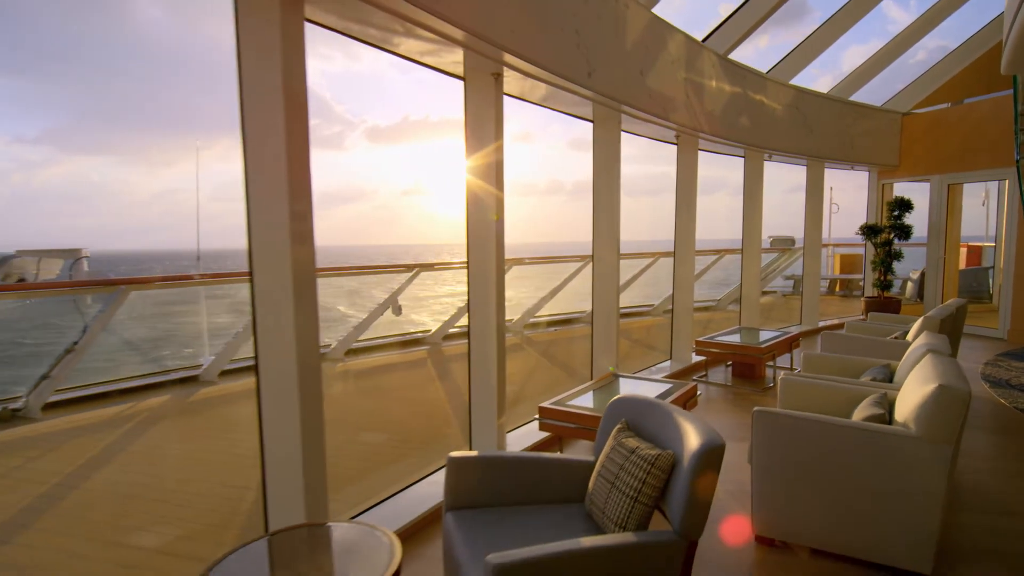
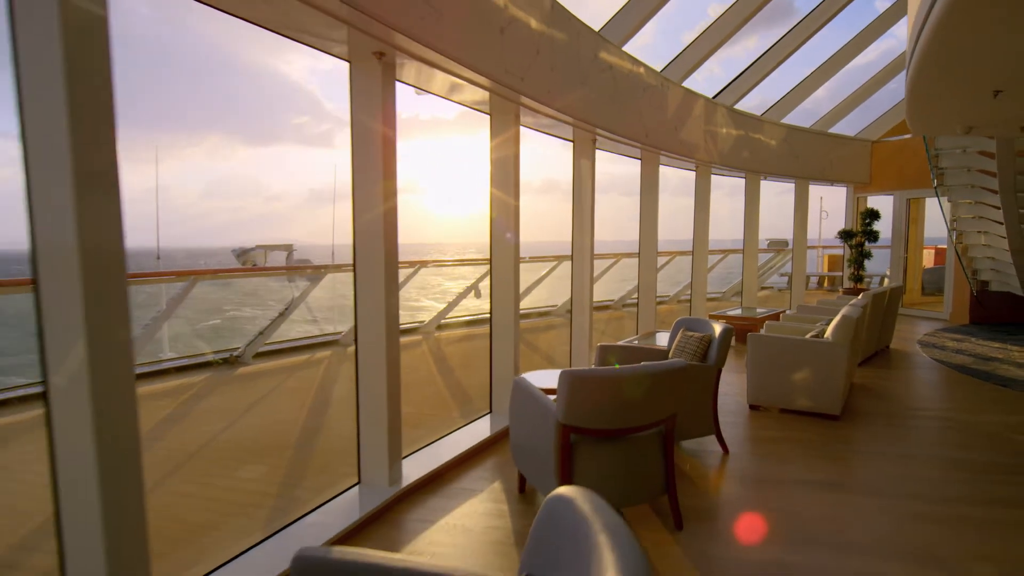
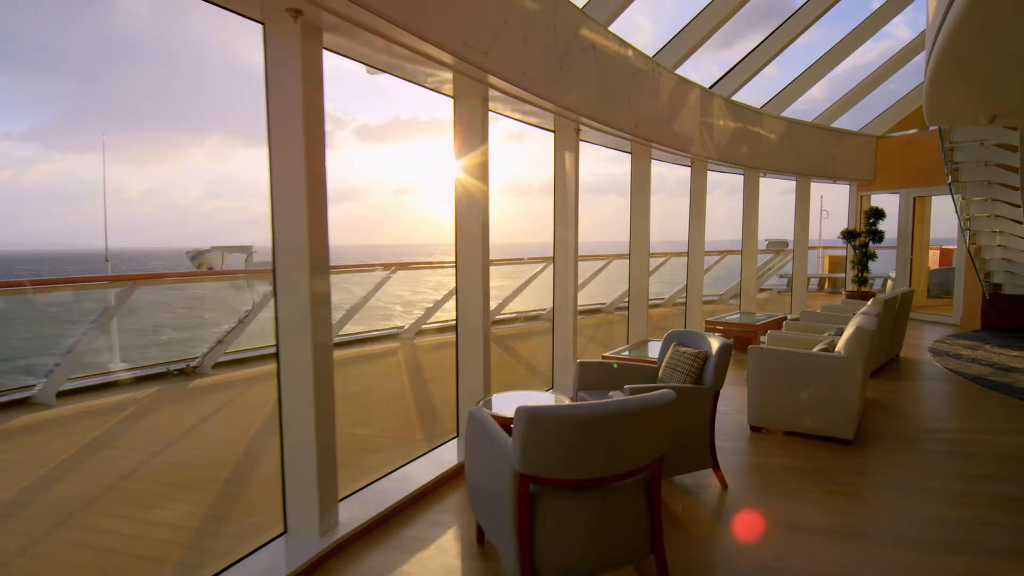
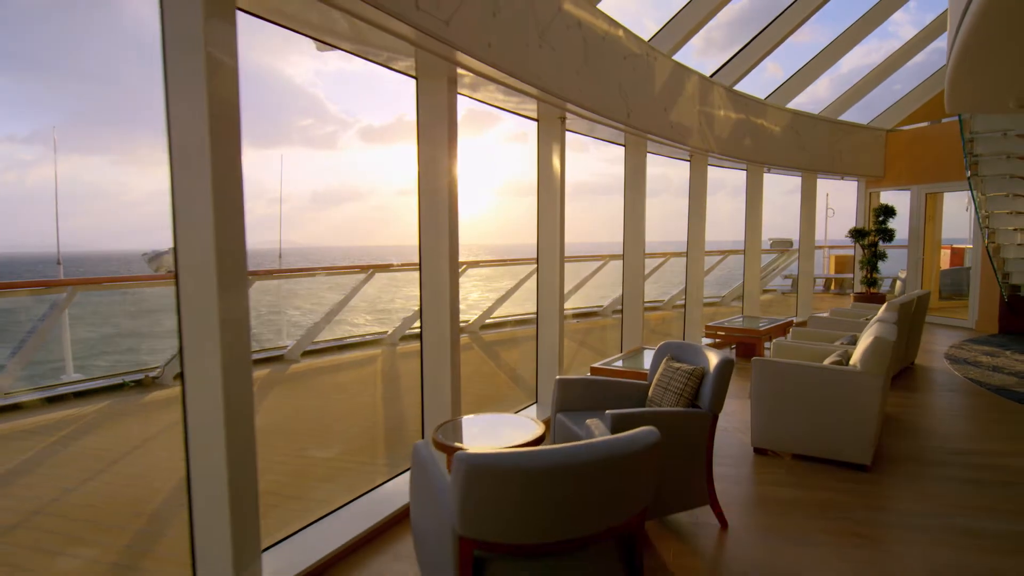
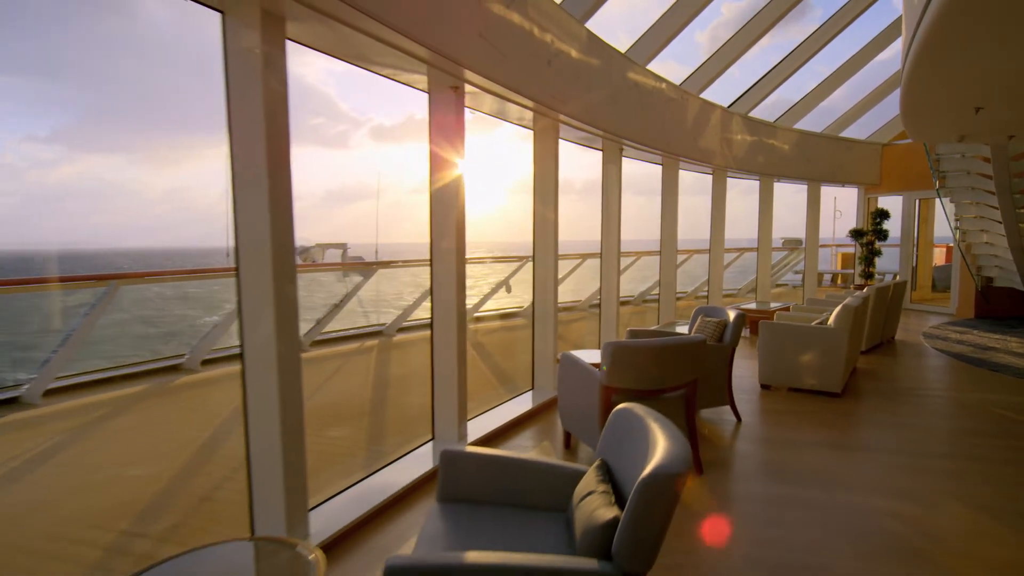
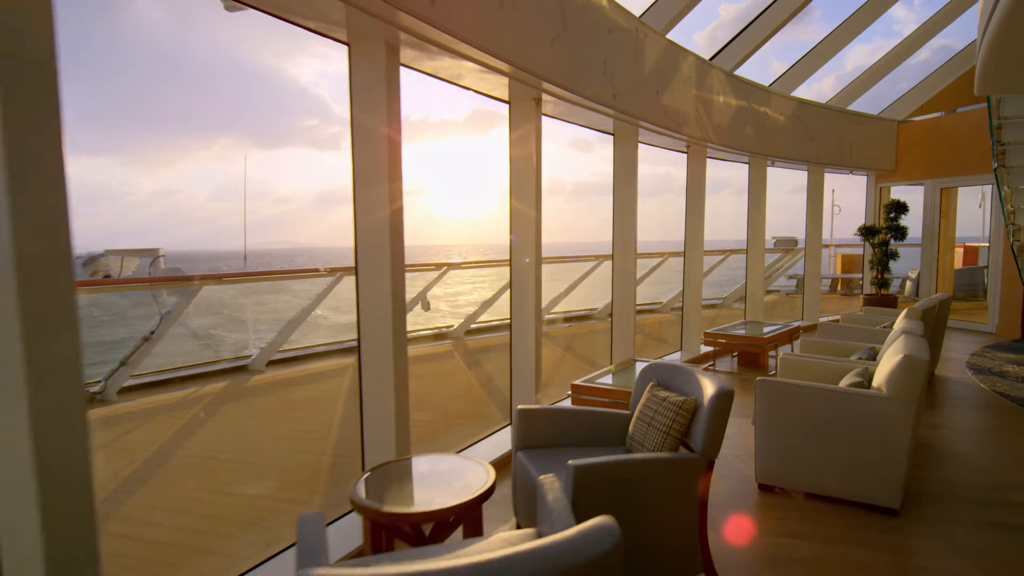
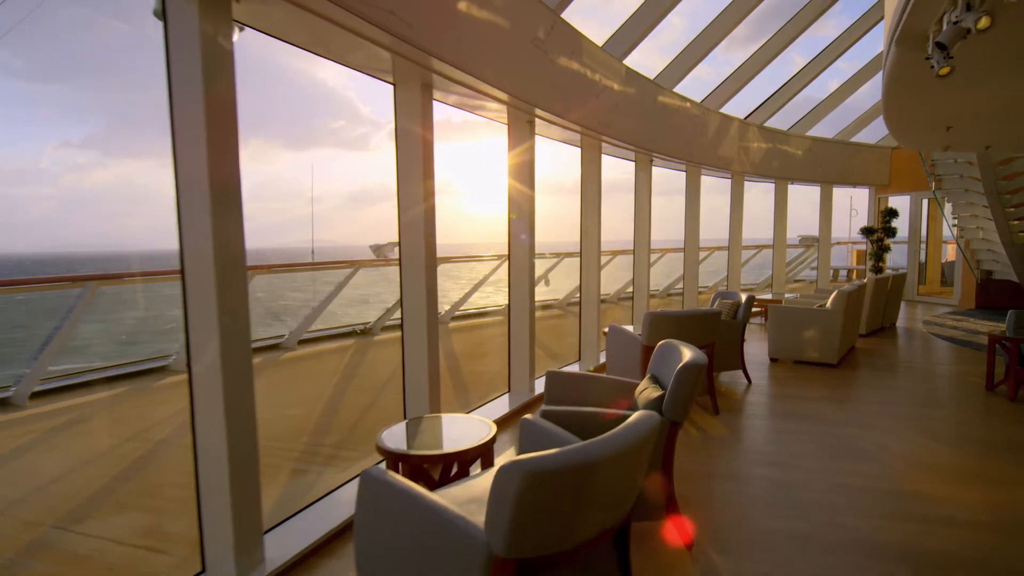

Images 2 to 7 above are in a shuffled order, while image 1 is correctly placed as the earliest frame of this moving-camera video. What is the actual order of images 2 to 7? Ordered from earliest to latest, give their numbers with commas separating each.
6, 4, 3, 2, 5, 7
